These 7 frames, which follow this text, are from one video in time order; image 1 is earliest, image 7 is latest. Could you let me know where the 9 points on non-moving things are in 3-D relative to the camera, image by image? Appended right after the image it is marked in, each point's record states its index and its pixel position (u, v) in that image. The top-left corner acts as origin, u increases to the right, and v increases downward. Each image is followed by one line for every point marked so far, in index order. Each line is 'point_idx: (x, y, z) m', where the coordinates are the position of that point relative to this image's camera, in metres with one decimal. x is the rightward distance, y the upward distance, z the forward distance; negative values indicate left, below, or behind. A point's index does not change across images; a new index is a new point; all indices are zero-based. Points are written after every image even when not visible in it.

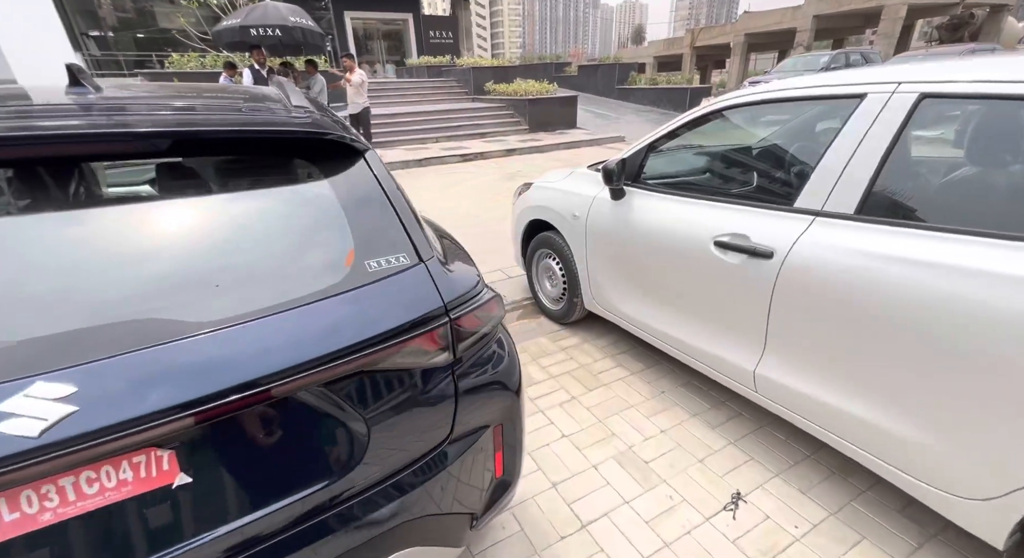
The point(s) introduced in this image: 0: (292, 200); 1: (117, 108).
0: (-0.7, +0.2, +1.3) m
1: (-1.1, +0.5, +1.3) m
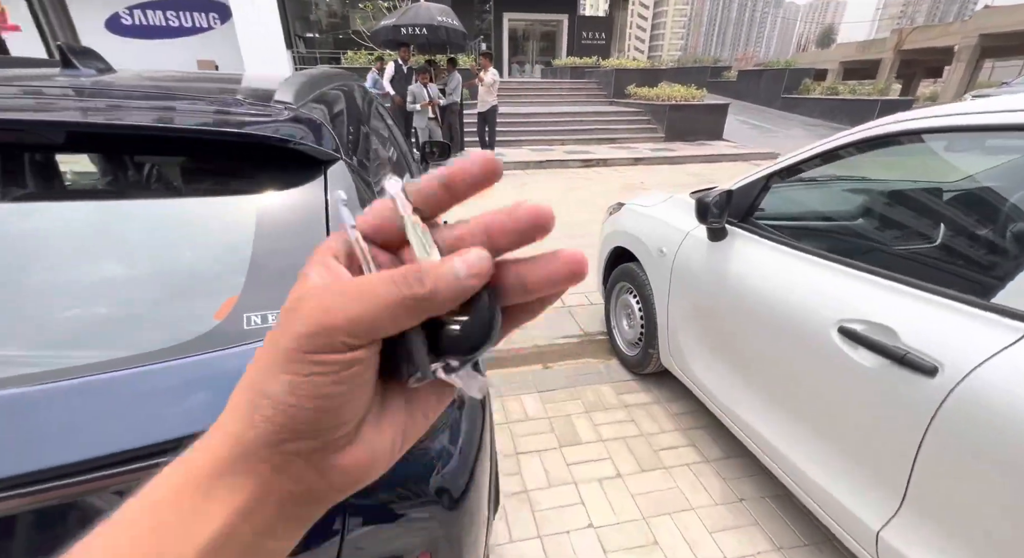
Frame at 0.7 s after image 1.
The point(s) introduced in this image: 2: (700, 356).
0: (-0.8, +0.2, +1.1) m
1: (-1.1, +0.5, +1.2) m
2: (+0.9, -0.4, +2.4) m
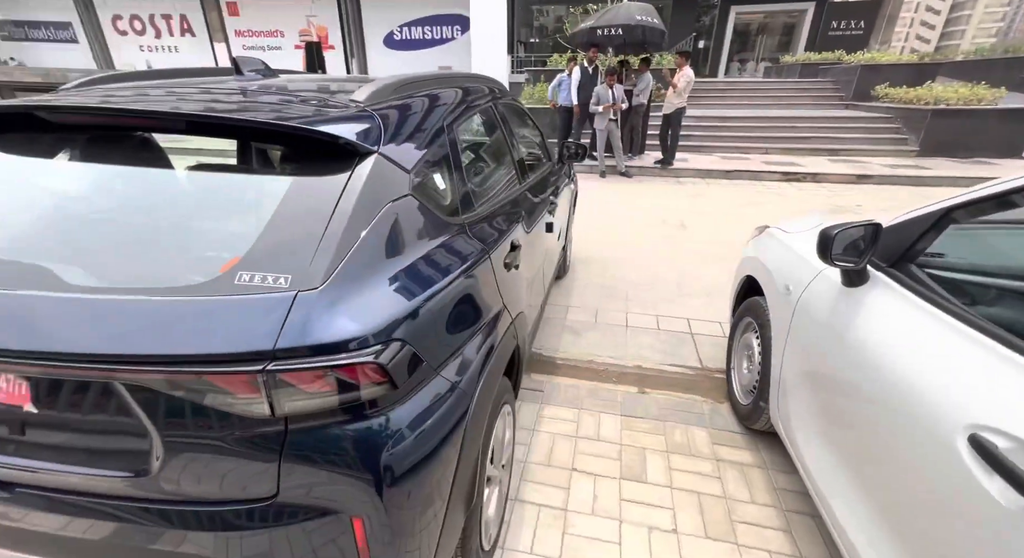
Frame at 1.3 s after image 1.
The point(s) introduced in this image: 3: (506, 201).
0: (-0.8, +0.3, +1.4) m
1: (-1.0, +0.6, +1.6) m
2: (+1.2, -0.6, +1.9) m
3: (0.0, +0.4, +2.3) m
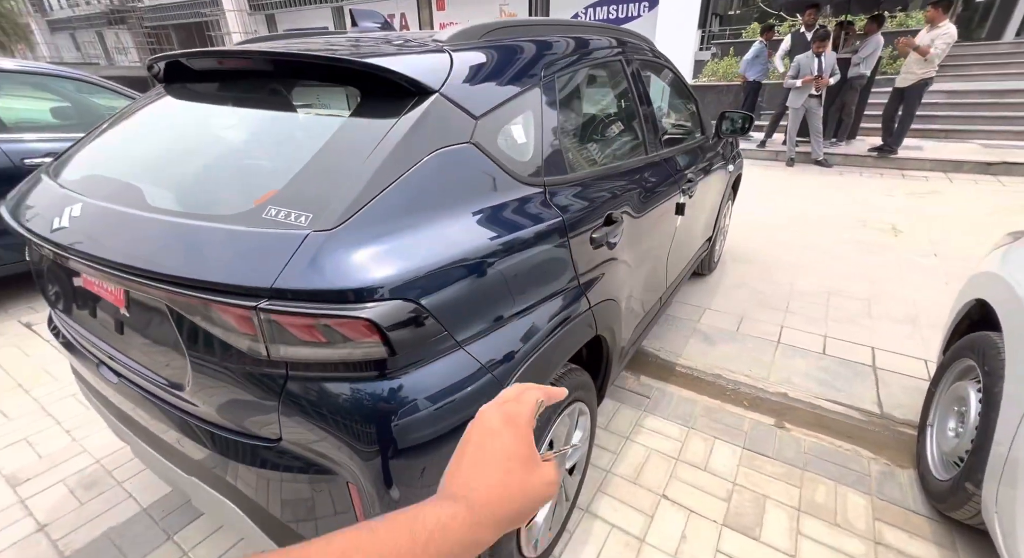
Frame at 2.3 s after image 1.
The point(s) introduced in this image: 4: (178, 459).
0: (-0.5, +0.4, +1.3) m
1: (-0.6, +0.8, +1.6) m
2: (+1.3, -0.7, +1.2) m
3: (+0.5, +0.5, +1.9) m
4: (-0.9, -0.4, +1.2) m
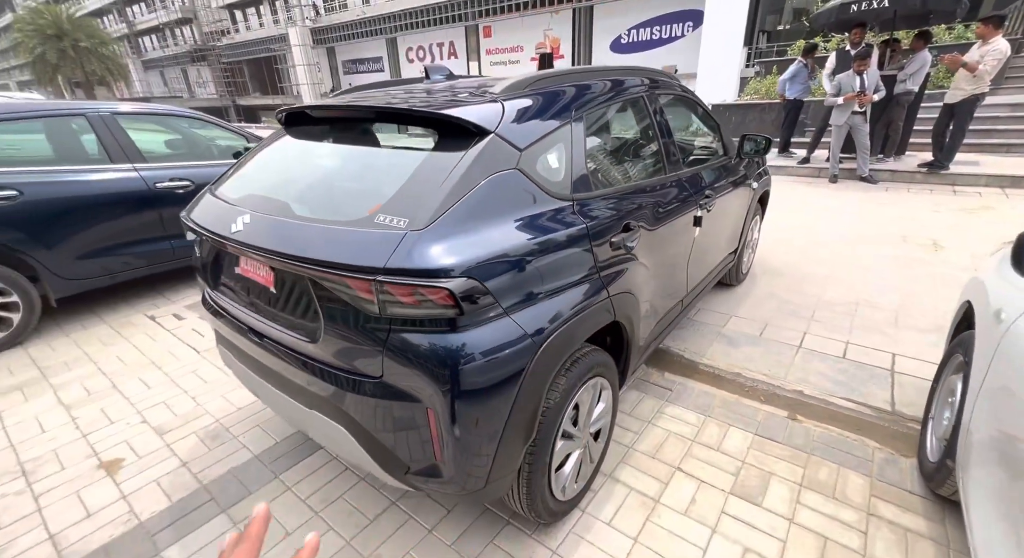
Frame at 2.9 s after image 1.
0: (-0.4, +0.5, +1.8) m
1: (-0.5, +0.8, +2.1) m
2: (+1.4, -0.6, +1.5) m
3: (+0.7, +0.4, +2.3) m
4: (-0.7, -0.4, +1.7) m
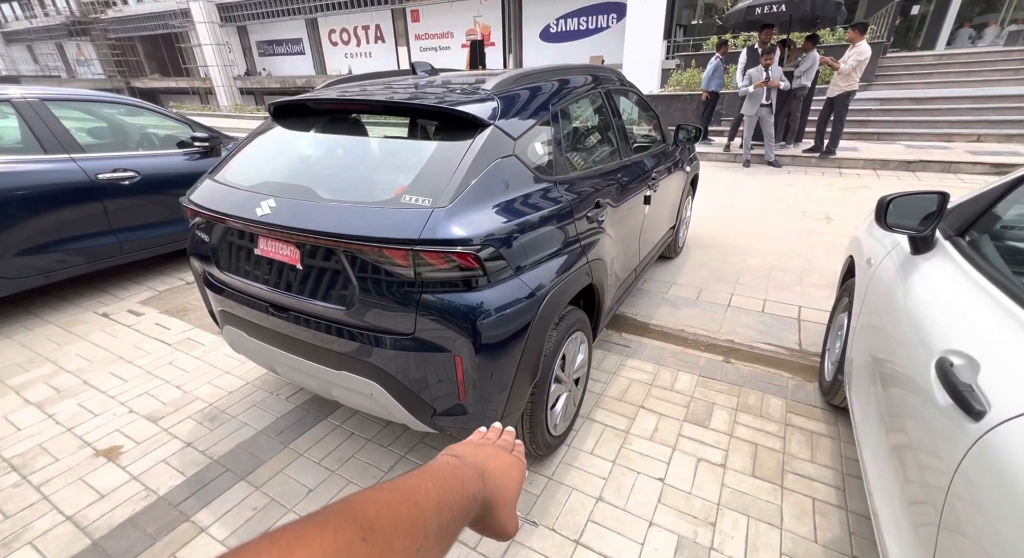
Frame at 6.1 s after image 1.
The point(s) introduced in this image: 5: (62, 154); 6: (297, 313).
0: (-0.5, +0.6, +2.0) m
1: (-0.6, +0.9, +2.3) m
2: (+1.5, -0.5, +2.0) m
3: (+0.5, +0.6, +2.7) m
4: (-0.7, -0.3, +1.9) m
5: (-3.4, +1.0, +3.6) m
6: (-0.9, -0.1, +1.9) m
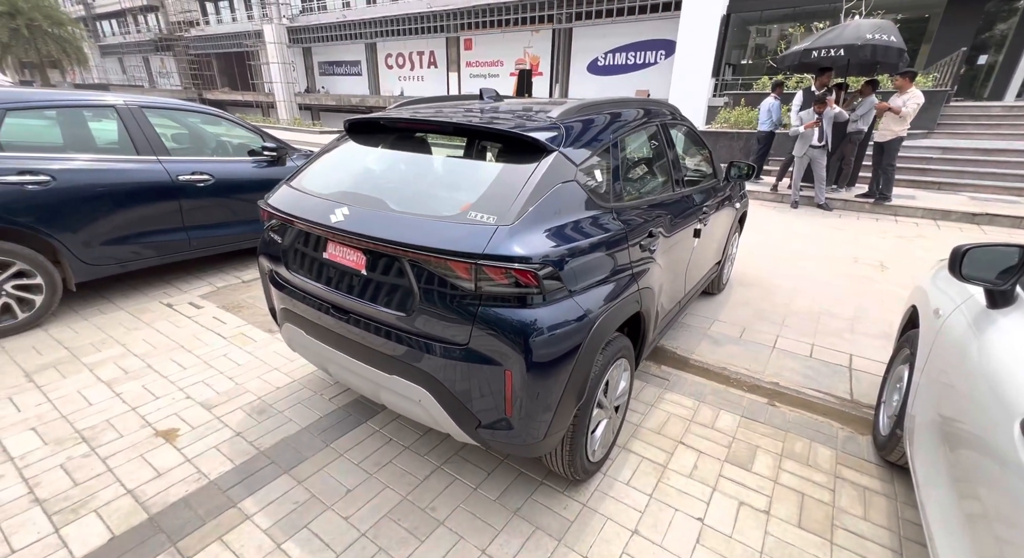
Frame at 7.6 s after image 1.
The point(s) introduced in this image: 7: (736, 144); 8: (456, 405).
0: (-0.2, +0.5, +2.1) m
1: (-0.2, +0.9, +2.4) m
2: (+1.6, -0.7, +1.9) m
3: (+0.8, +0.4, +2.7) m
4: (-0.5, -0.3, +1.9) m
5: (-3.0, +1.0, +4.0) m
6: (-0.7, -0.2, +2.0) m
7: (+4.7, +2.9, +10.0) m
8: (-0.2, -0.5, +1.8) m
